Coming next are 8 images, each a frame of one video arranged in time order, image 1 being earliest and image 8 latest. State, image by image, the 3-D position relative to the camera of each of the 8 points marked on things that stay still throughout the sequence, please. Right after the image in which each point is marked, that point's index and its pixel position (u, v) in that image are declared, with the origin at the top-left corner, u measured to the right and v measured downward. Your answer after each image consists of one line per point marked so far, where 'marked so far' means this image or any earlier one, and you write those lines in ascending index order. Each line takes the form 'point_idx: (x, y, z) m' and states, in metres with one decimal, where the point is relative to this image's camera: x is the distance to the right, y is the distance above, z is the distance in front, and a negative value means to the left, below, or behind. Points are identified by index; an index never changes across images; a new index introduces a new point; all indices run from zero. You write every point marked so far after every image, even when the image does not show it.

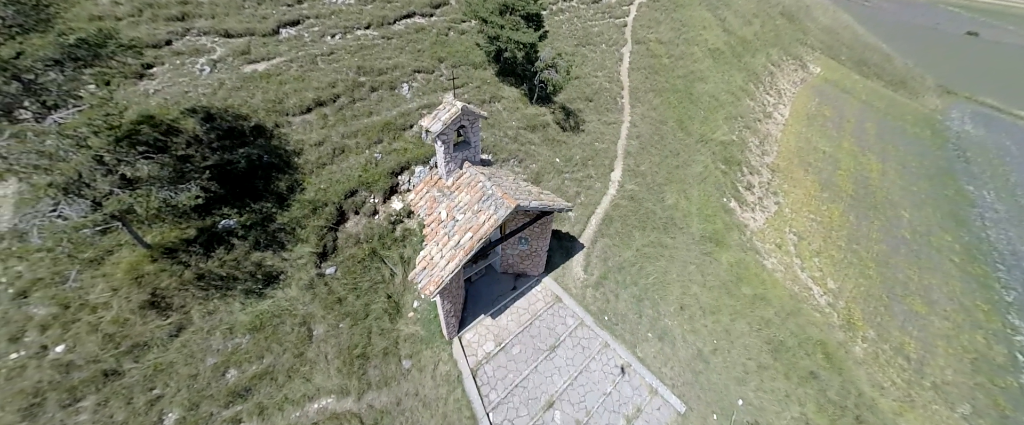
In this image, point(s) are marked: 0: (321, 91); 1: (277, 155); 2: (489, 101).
0: (-8.7, +5.5, +15.6) m
1: (-9.3, +2.3, +13.5) m
2: (-1.2, +6.3, +19.3) m
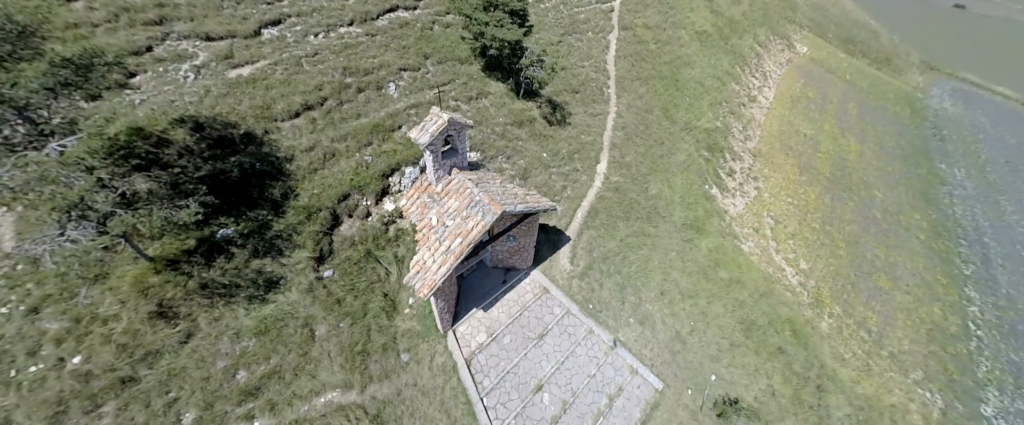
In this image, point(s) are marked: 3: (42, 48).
0: (-9.4, +5.4, +15.7) m
1: (-9.8, +2.1, +13.8) m
2: (-2.0, +6.6, +19.5) m
3: (-13.6, +4.3, +9.9) m
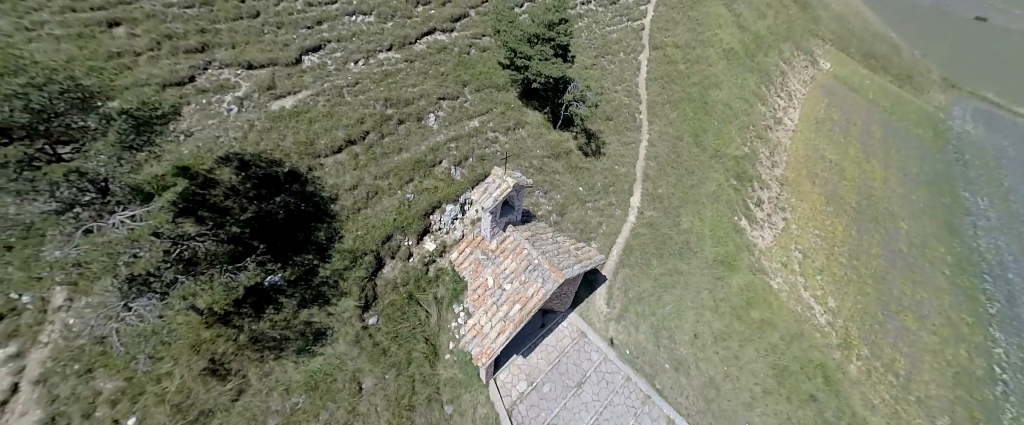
0: (-7.2, +3.8, +15.4) m
1: (-7.9, +0.4, +13.5) m
2: (+0.1, +4.8, +19.1) m
3: (-11.5, +2.7, +9.6) m
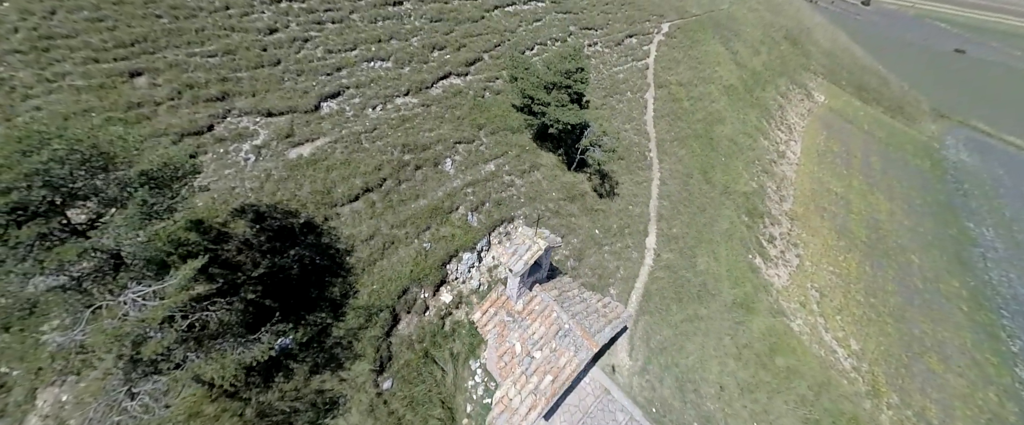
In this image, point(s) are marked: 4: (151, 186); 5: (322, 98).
0: (-6.4, +1.6, +15.1) m
1: (-7.0, -1.6, +13.0) m
2: (+0.9, +2.4, +19.0) m
3: (-10.6, +1.0, +9.2) m
4: (-10.4, +0.7, +9.8) m
5: (-9.4, +5.7, +16.9) m
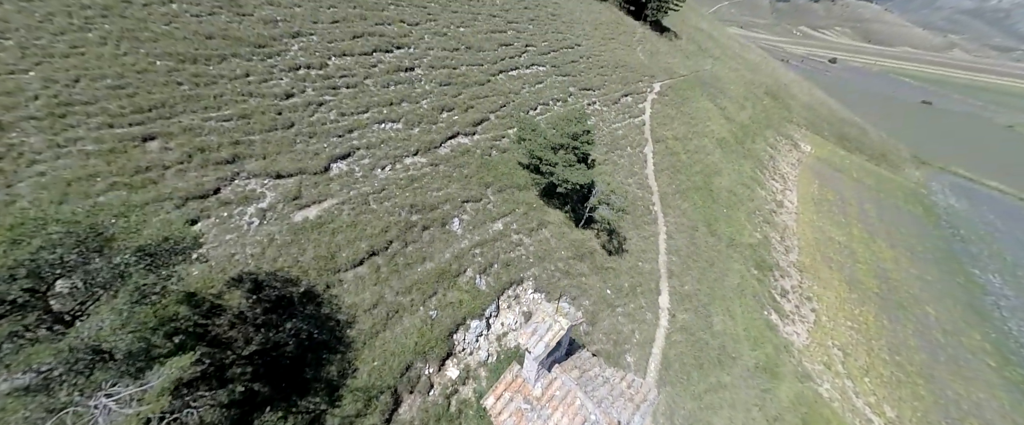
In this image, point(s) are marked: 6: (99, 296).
0: (-6.0, -1.1, +14.6) m
1: (-6.5, -4.1, +12.0) m
2: (+1.3, -0.9, +18.6) m
3: (-10.1, -1.0, +8.6) m
4: (-9.9, -1.4, +9.1) m
5: (-9.0, +2.6, +16.9) m
6: (-9.8, -2.0, +8.1) m
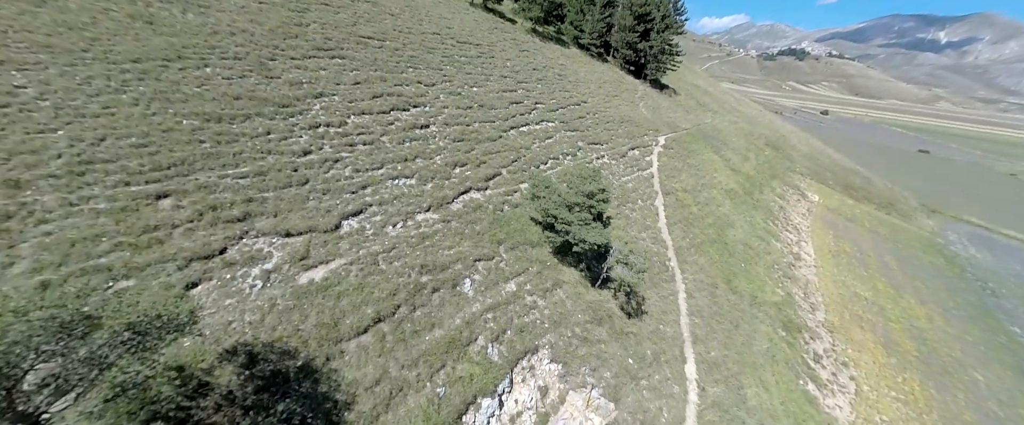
0: (-5.3, -3.6, +13.7) m
1: (-6.0, -6.2, +10.8) m
2: (+2.0, -4.0, +17.6) m
3: (-9.6, -2.7, +7.9) m
4: (-9.4, -3.1, +8.4) m
5: (-8.3, -0.2, +16.6) m
6: (-9.3, -3.6, +7.3) m
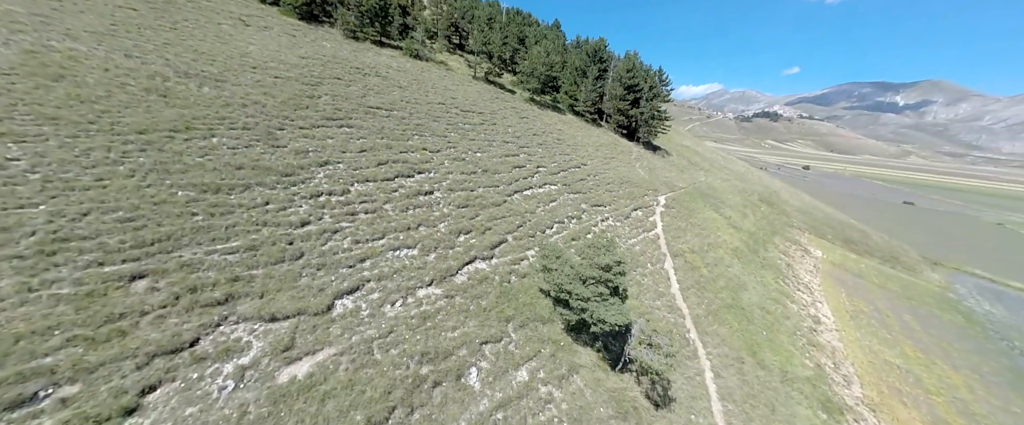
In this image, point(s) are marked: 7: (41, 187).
0: (-4.8, -6.6, +11.7) m
1: (-5.4, -8.6, +8.4) m
2: (+2.5, -7.5, +15.5) m
3: (-9.1, -4.7, +6.1) m
4: (-8.8, -5.2, +6.5) m
5: (-7.9, -3.7, +15.1) m
6: (-8.8, -5.5, +5.3) m
7: (-20.3, +1.0, +14.5) m
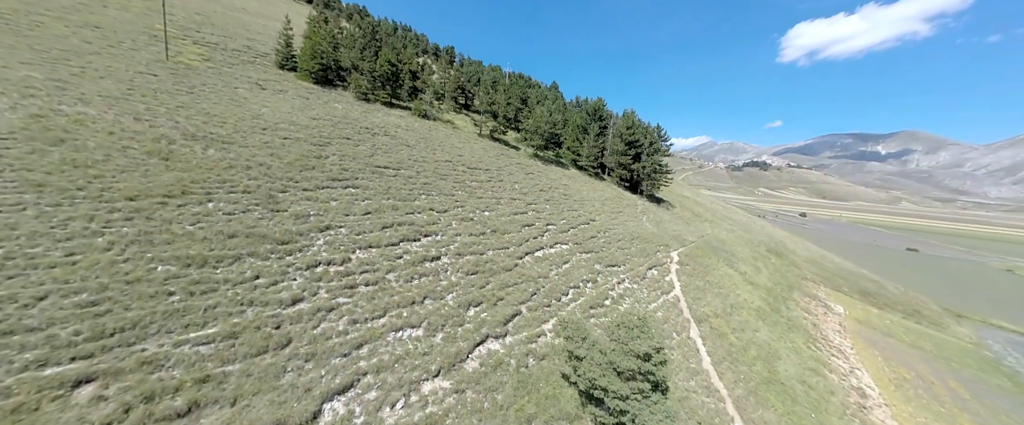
0: (-3.9, -9.1, +8.8) m
1: (-4.5, -10.6, +5.2) m
2: (+3.5, -10.6, +12.4) m
3: (-8.2, -6.5, +3.5) m
4: (-8.0, -7.0, +3.8) m
5: (-7.0, -6.8, +12.5) m
6: (-7.9, -7.1, +2.6) m
7: (-19.4, -2.1, +12.8) m
